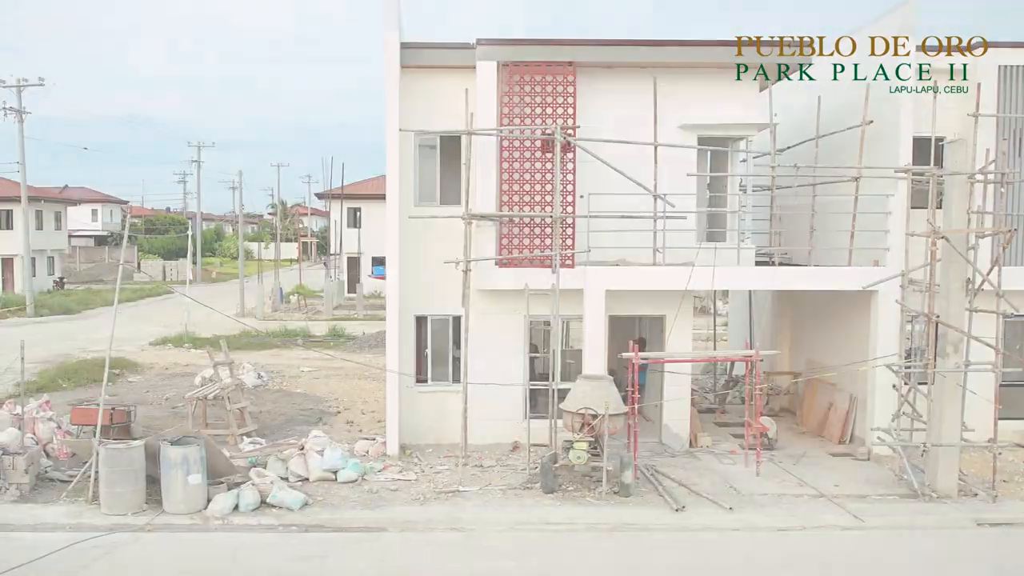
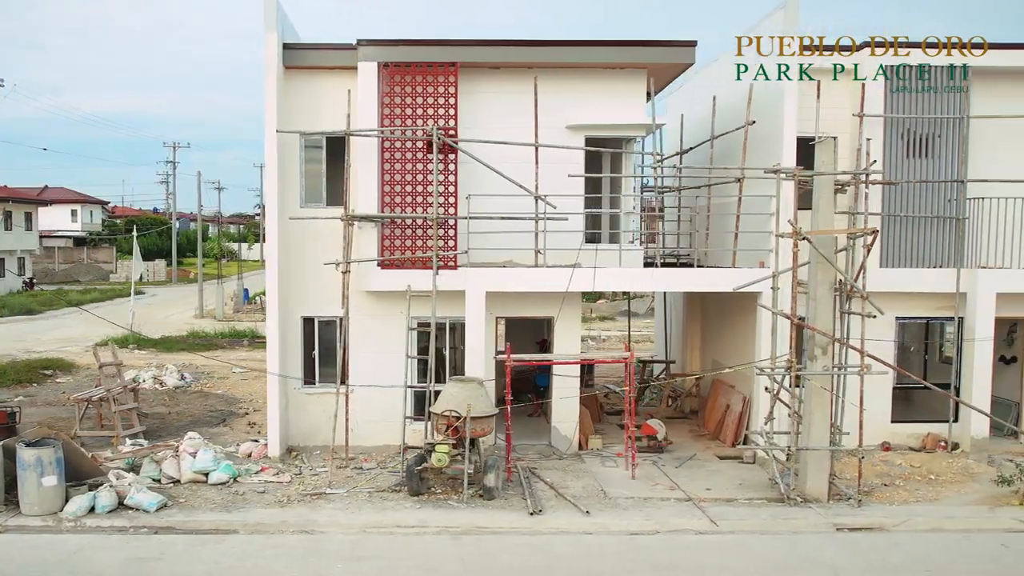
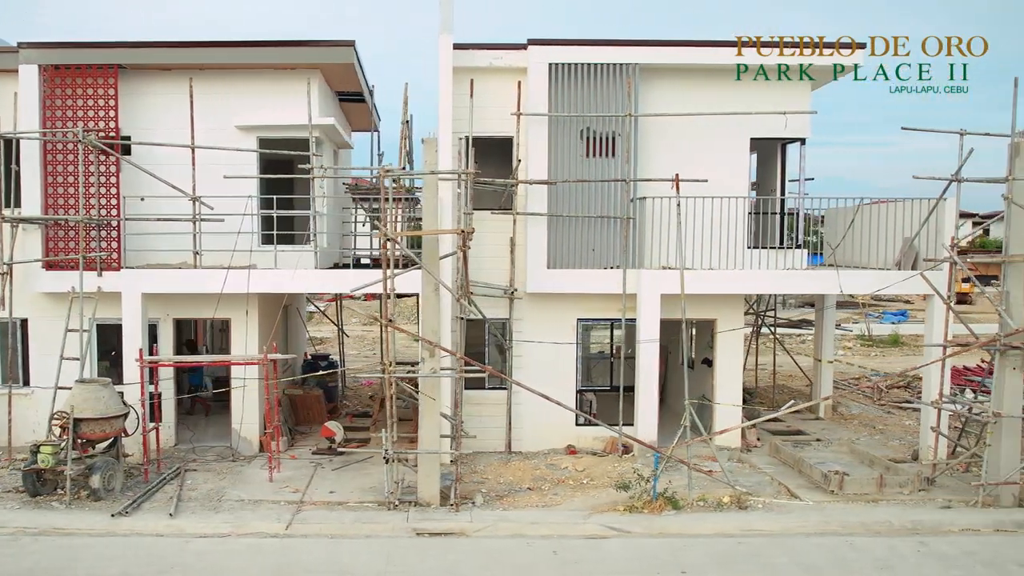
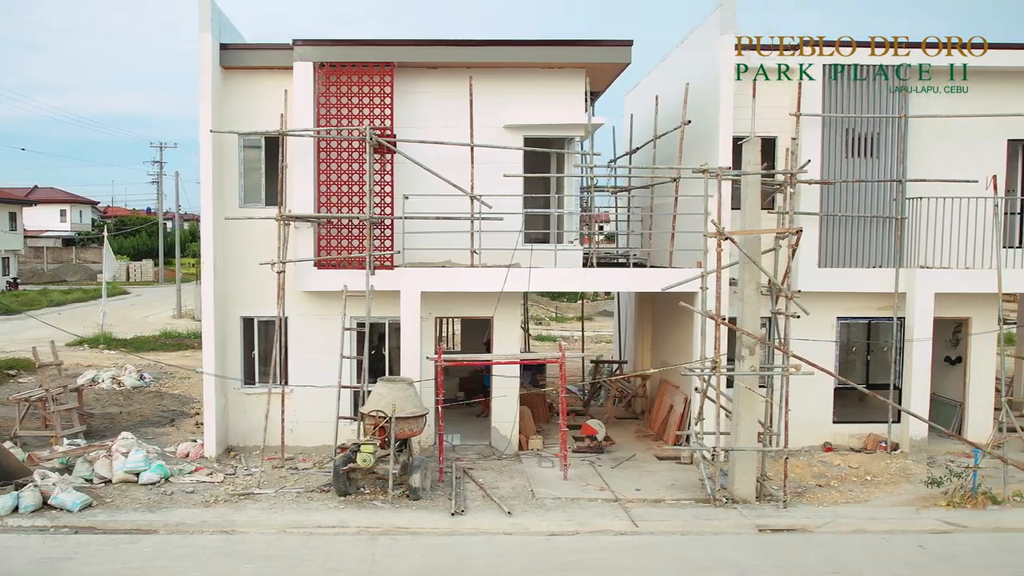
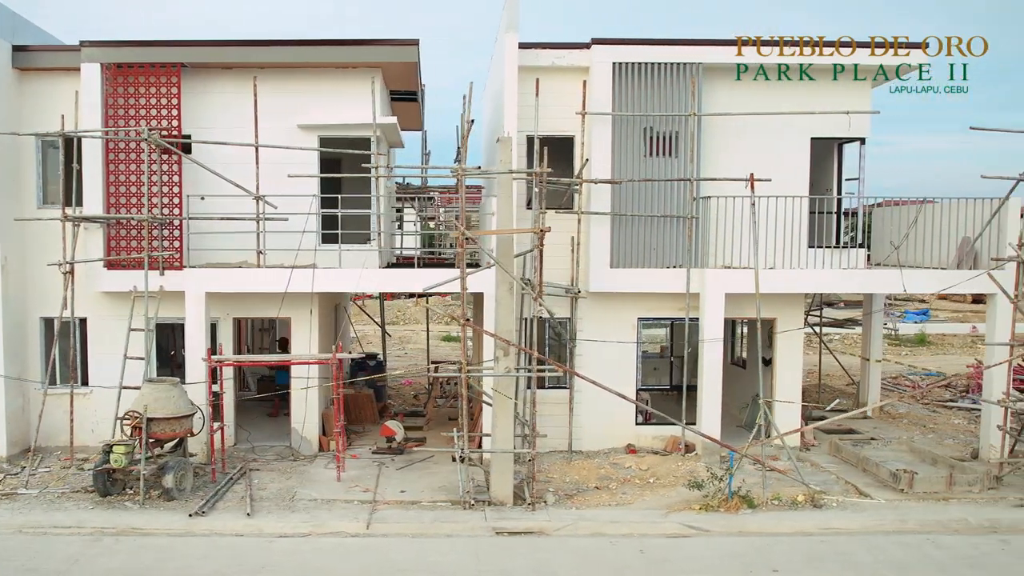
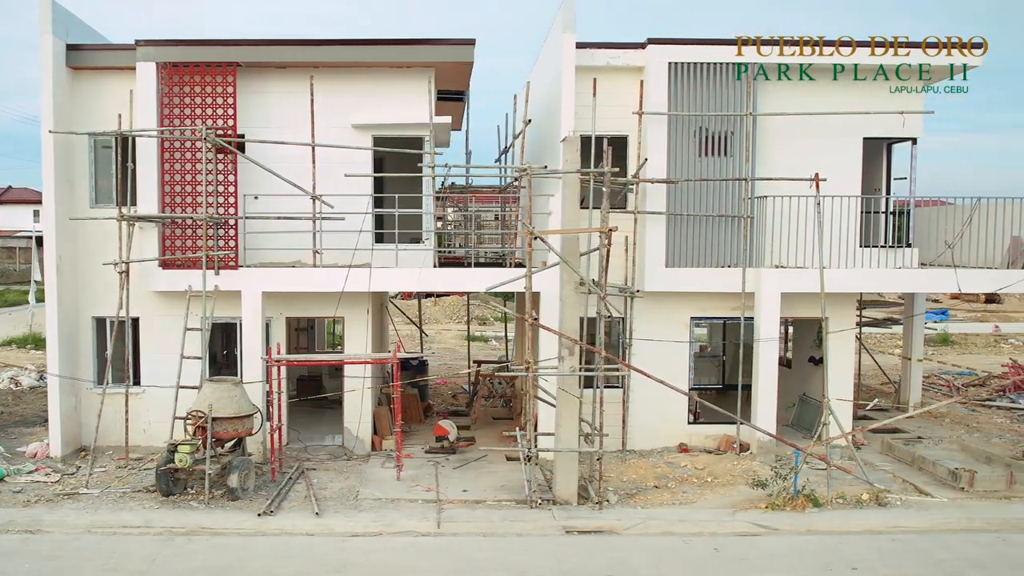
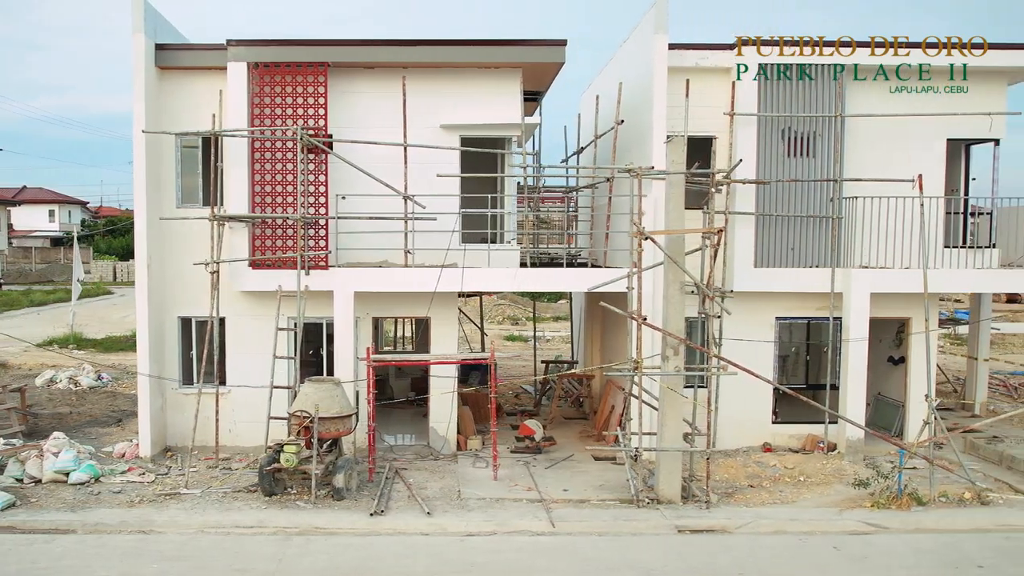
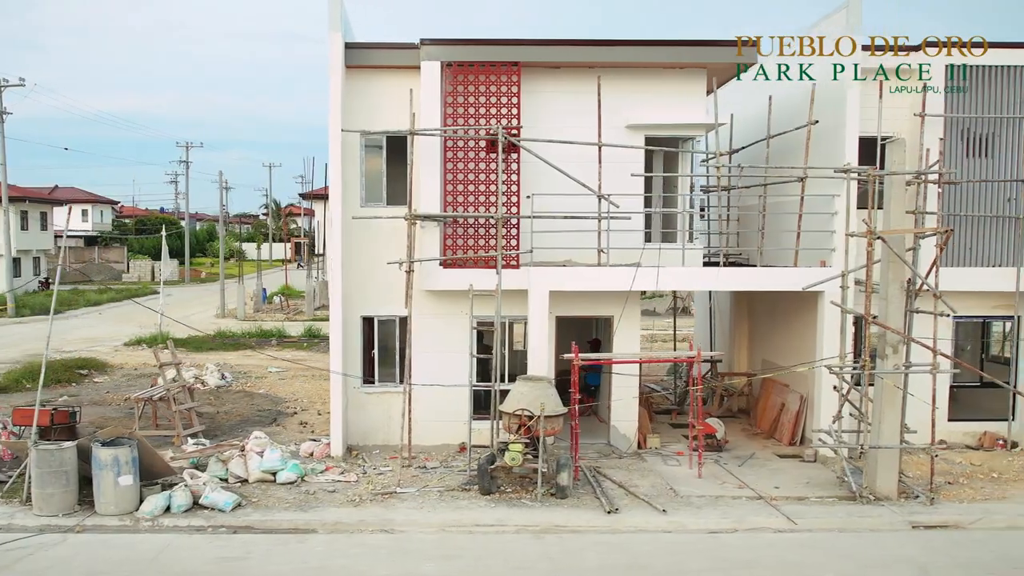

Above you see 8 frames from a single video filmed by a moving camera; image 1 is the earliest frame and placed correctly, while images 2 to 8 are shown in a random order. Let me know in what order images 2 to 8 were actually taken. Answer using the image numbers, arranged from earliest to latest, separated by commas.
8, 2, 4, 7, 6, 5, 3
